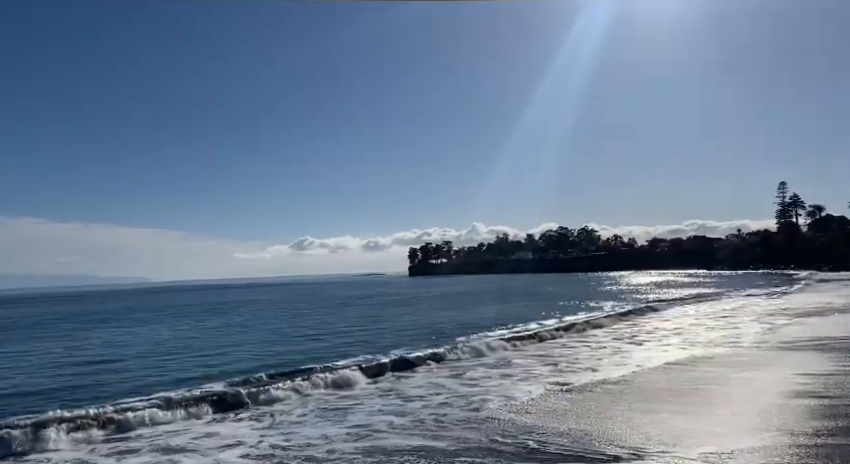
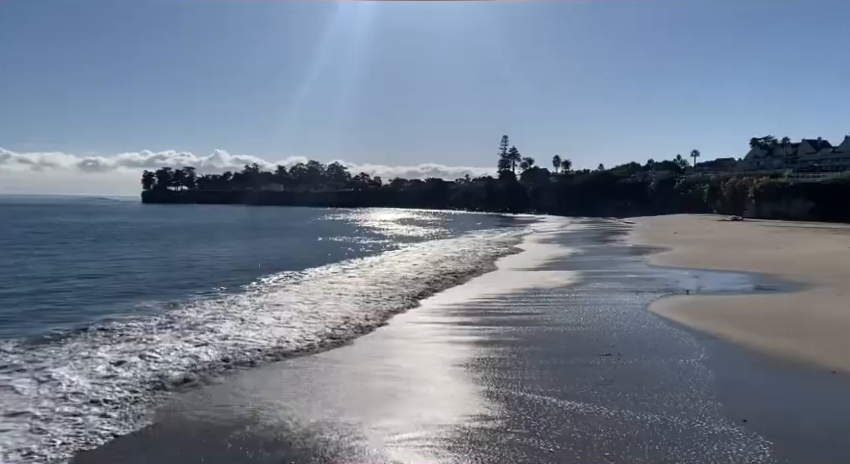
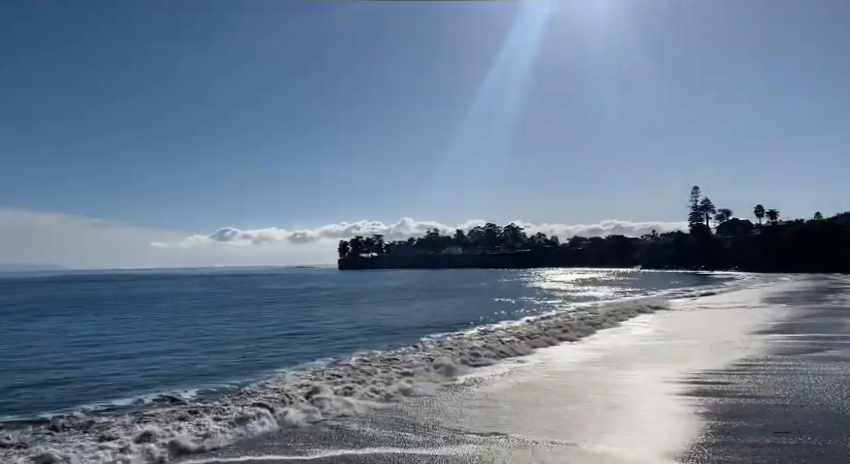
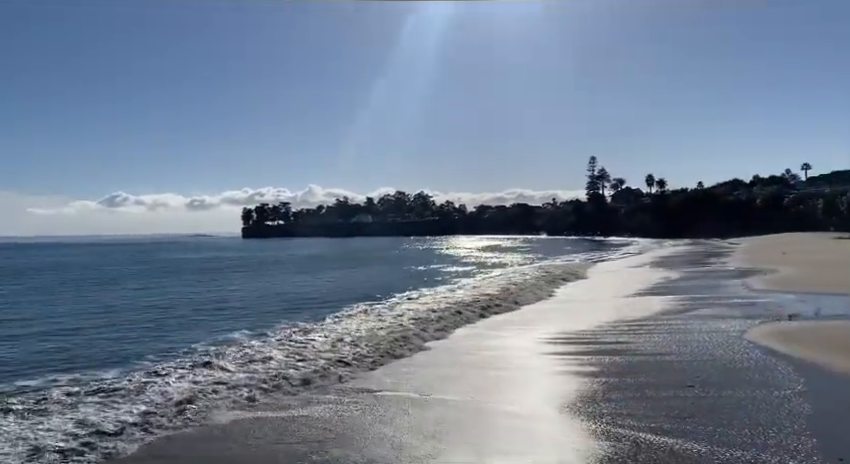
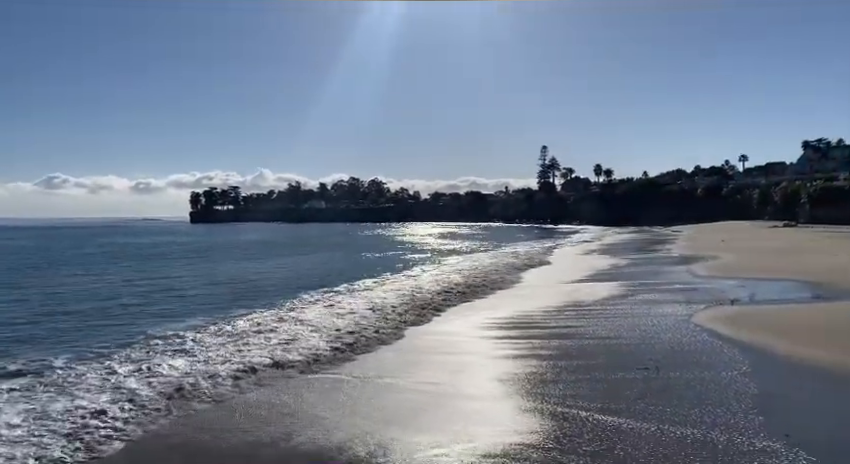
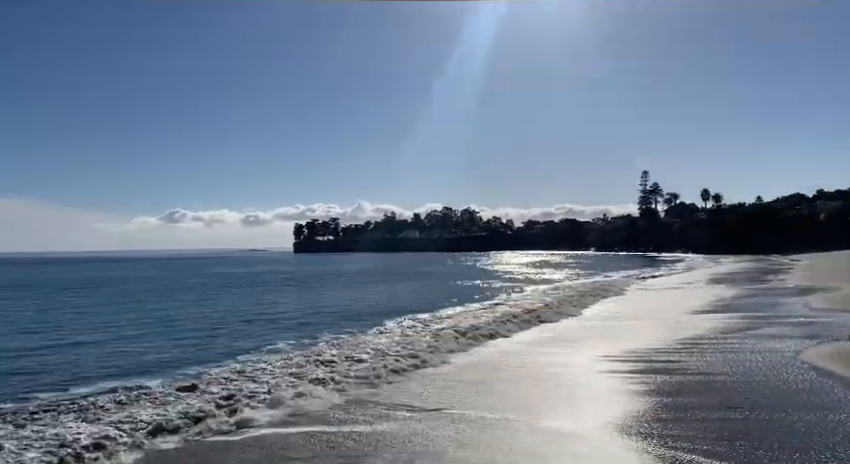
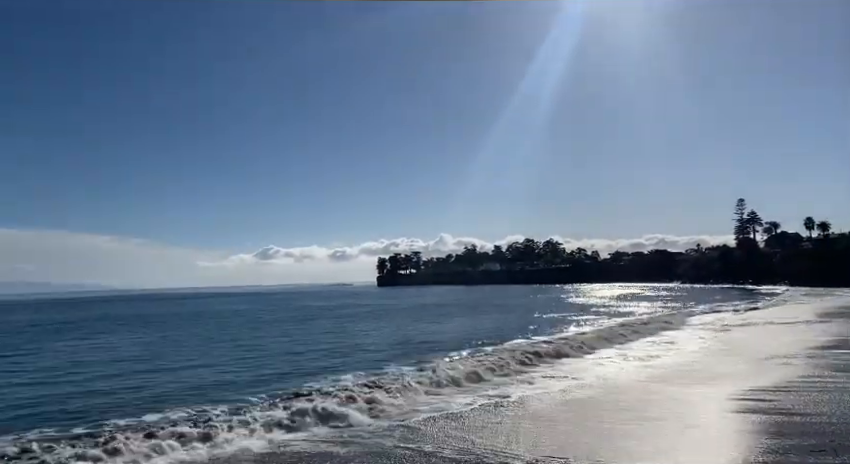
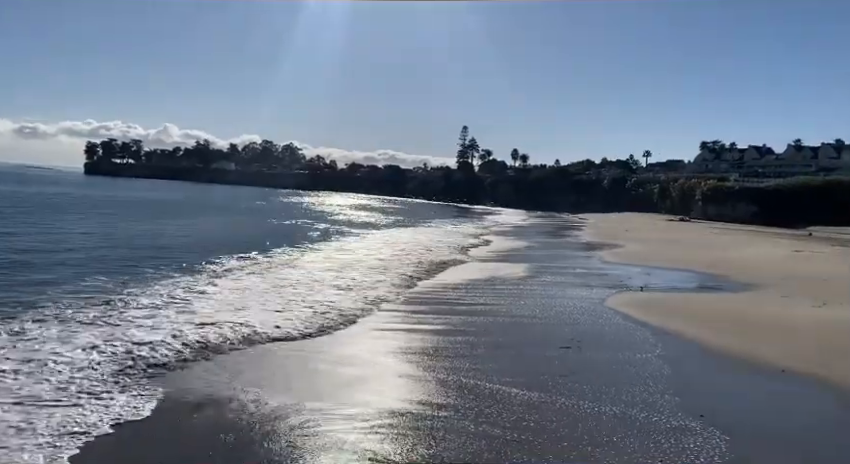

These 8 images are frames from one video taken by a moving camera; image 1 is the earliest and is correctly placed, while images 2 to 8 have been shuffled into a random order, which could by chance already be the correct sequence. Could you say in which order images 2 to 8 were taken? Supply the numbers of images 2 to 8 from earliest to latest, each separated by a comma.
7, 3, 6, 4, 5, 2, 8
